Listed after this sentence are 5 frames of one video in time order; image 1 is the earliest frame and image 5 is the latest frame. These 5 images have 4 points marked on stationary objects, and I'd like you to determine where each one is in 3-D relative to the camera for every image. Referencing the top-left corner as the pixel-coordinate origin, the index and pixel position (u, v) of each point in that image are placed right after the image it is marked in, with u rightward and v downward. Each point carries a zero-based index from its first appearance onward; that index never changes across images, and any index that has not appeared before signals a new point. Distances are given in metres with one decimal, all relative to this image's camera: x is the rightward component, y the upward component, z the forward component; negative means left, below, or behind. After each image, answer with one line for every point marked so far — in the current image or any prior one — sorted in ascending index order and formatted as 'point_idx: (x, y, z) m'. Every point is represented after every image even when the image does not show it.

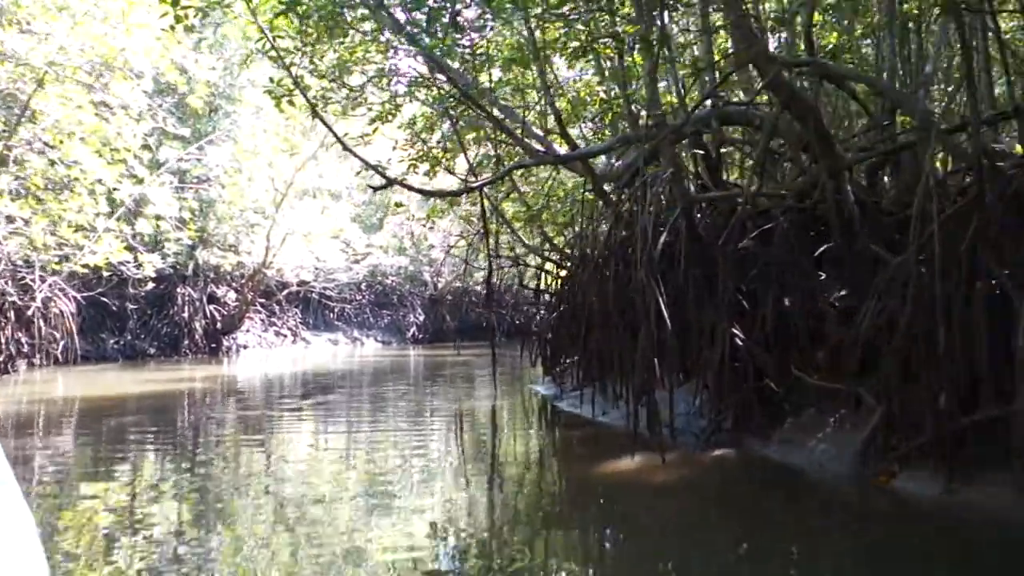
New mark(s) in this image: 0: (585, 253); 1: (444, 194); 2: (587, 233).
0: (+0.6, +0.3, +8.8) m
1: (-0.6, +0.9, +9.0) m
2: (+0.7, +0.5, +9.1) m
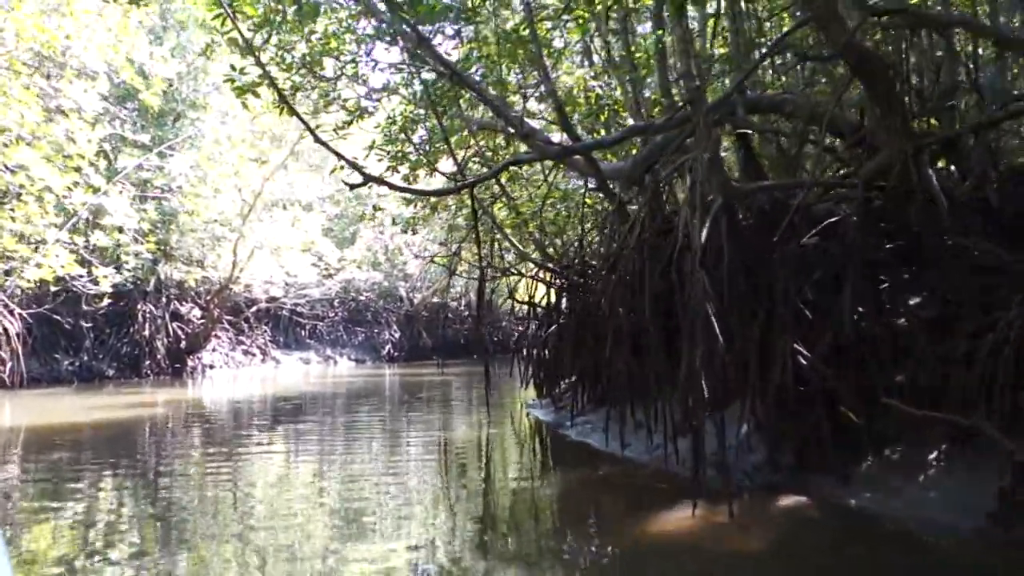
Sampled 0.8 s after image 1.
0: (+0.6, +0.2, +7.9) m
1: (-0.6, +0.7, +8.1) m
2: (+0.6, +0.4, +8.2) m
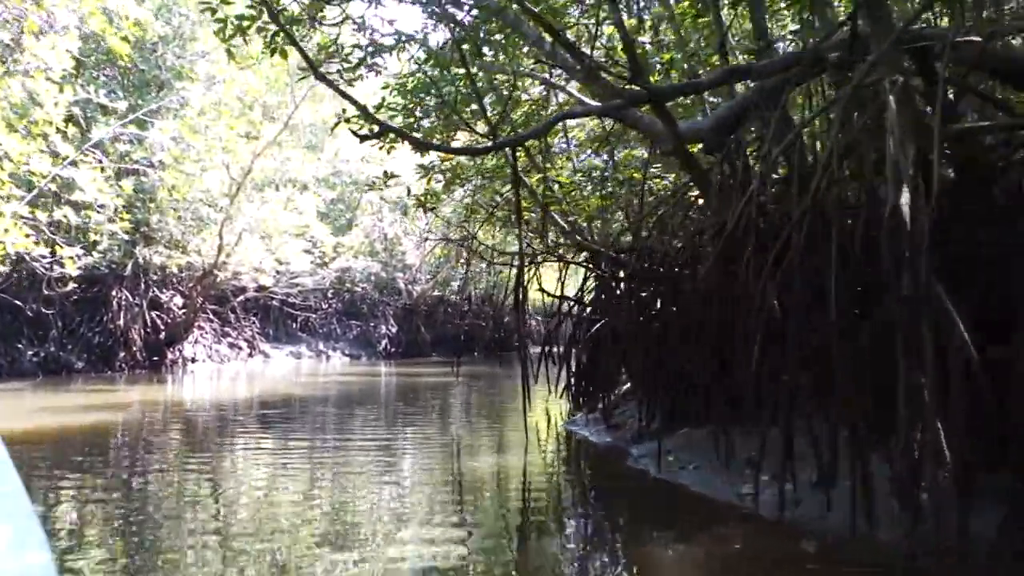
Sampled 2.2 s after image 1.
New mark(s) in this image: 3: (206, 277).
0: (+0.9, +0.3, +6.3) m
1: (-0.3, +0.8, +6.5) m
2: (+0.9, +0.5, +6.6) m
3: (-5.2, +0.2, +17.3) m
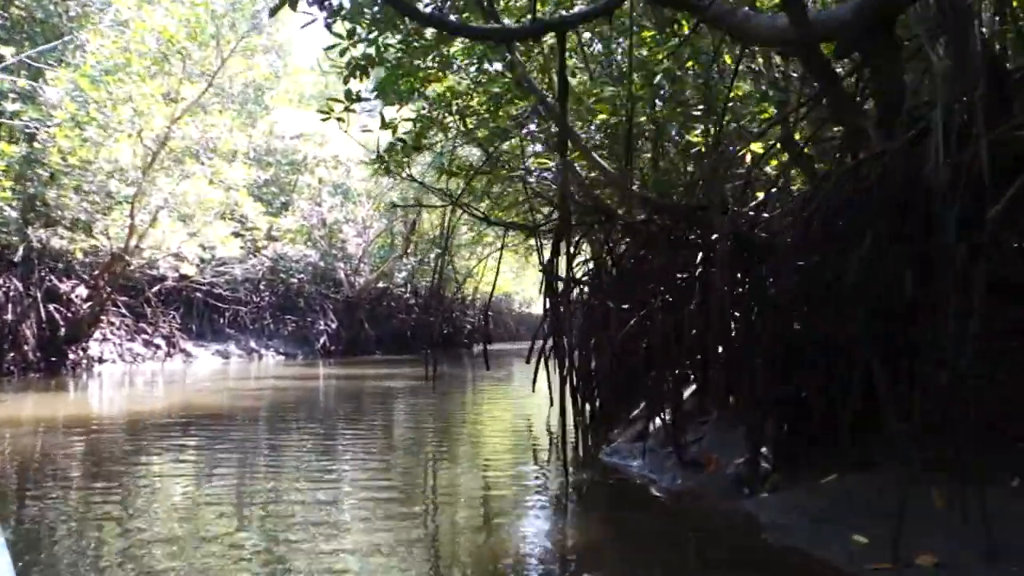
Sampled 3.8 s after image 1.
0: (+1.0, +0.4, +4.3) m
1: (-0.2, +1.0, +4.4) m
2: (+1.1, +0.6, +4.6) m
3: (-5.8, +0.3, +14.8) m
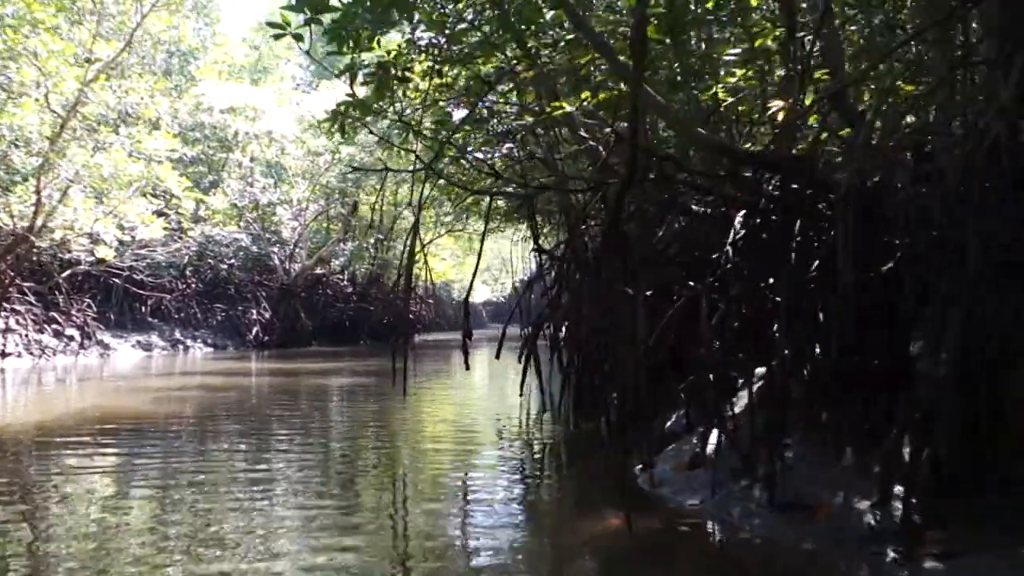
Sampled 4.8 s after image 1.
0: (+1.1, +0.5, +3.1) m
1: (-0.1, +1.0, +3.1) m
2: (+1.1, +0.7, +3.4) m
3: (-6.4, +0.5, +13.1) m
